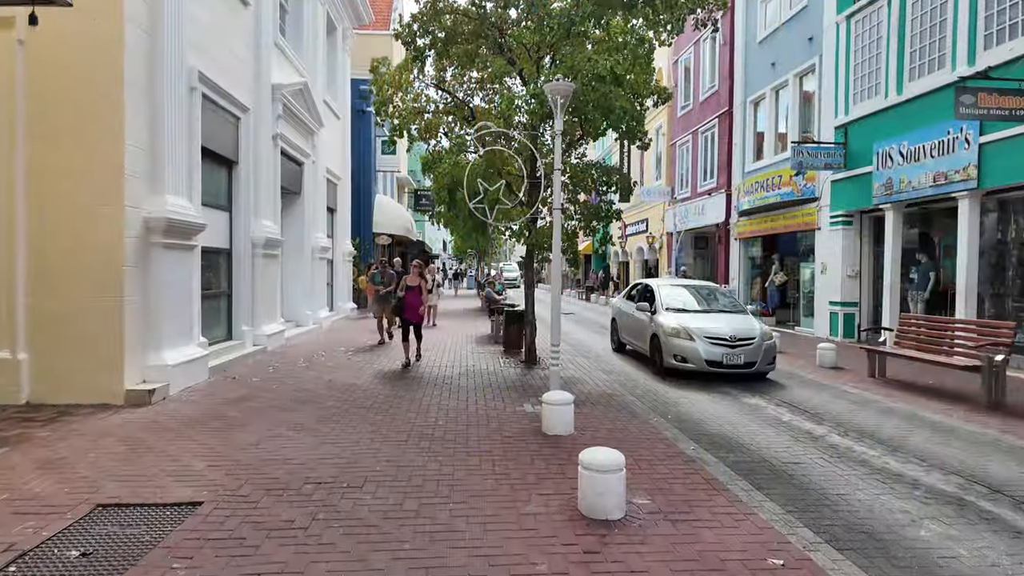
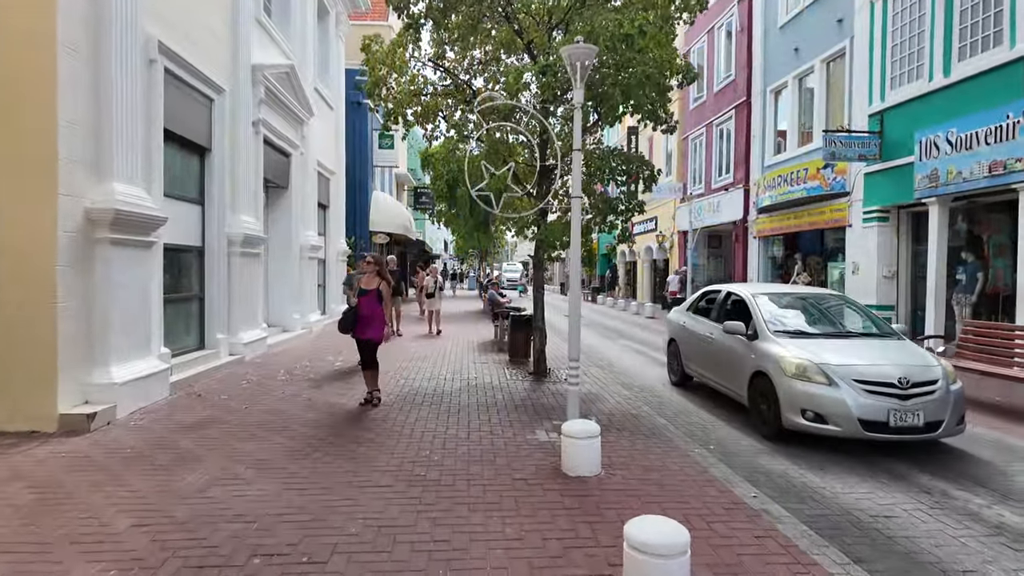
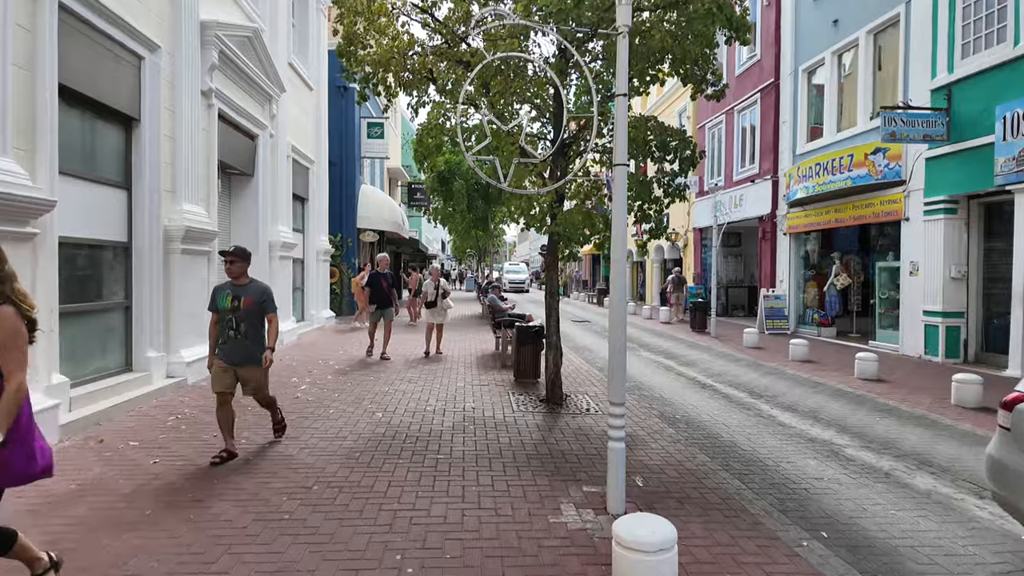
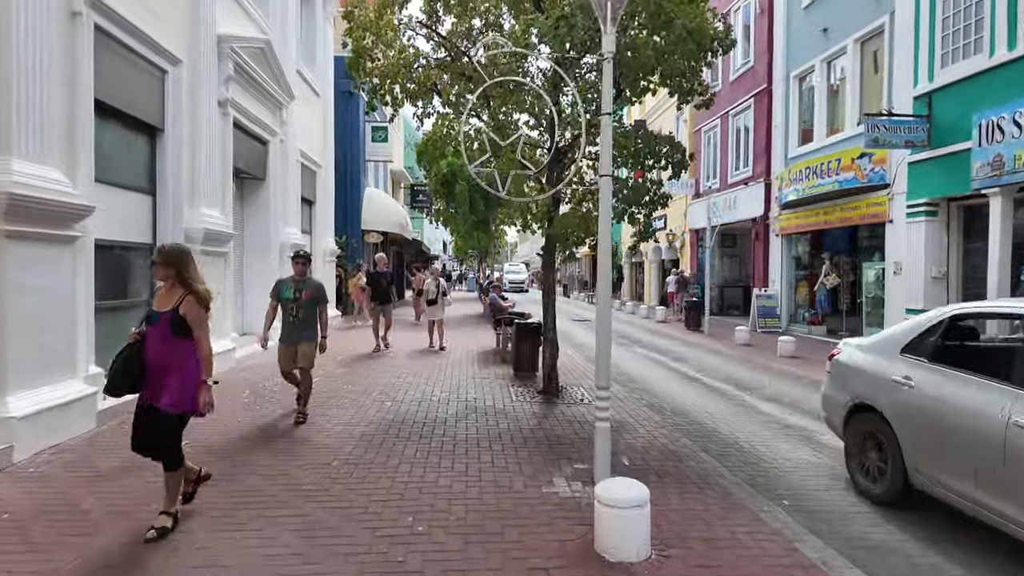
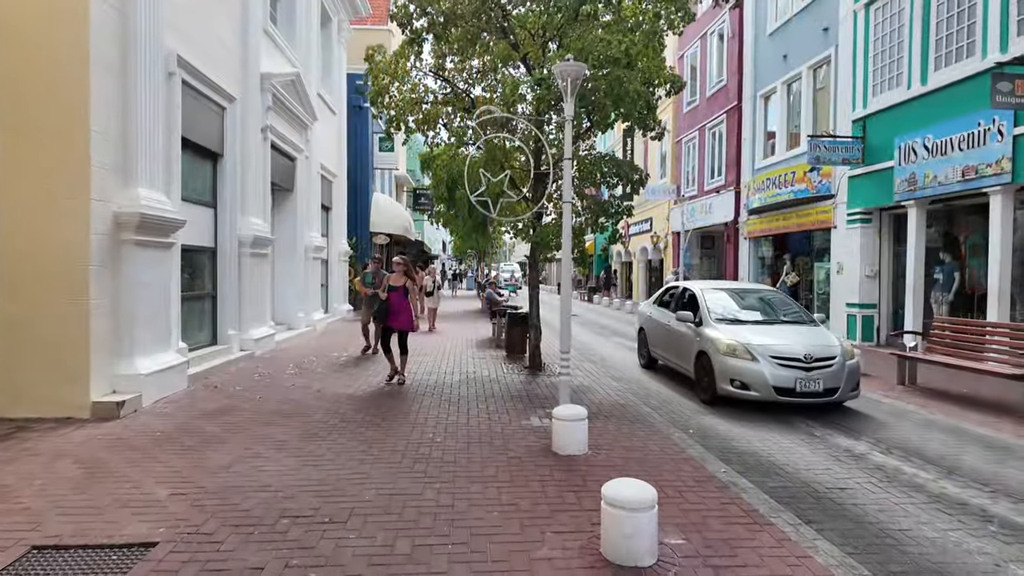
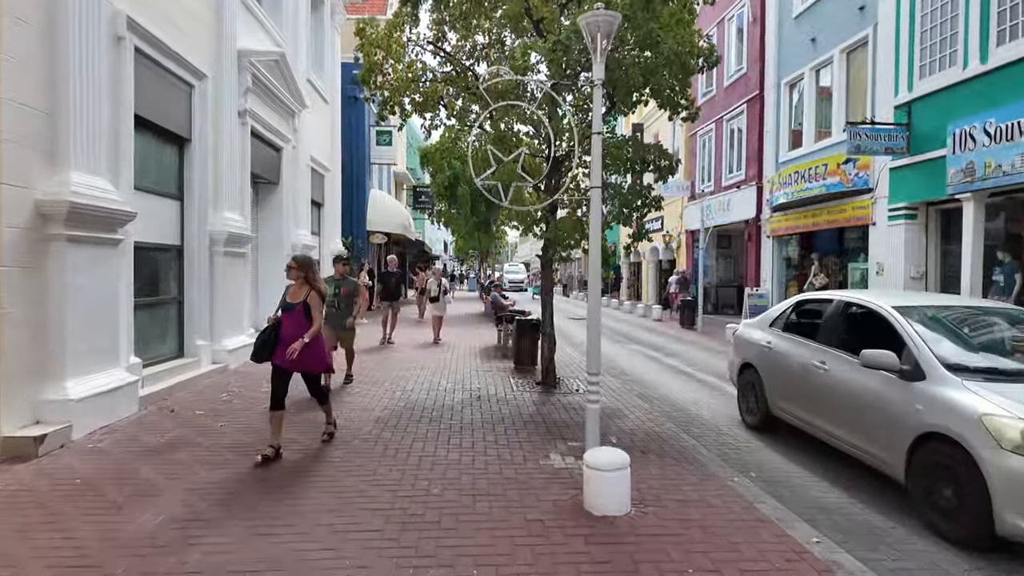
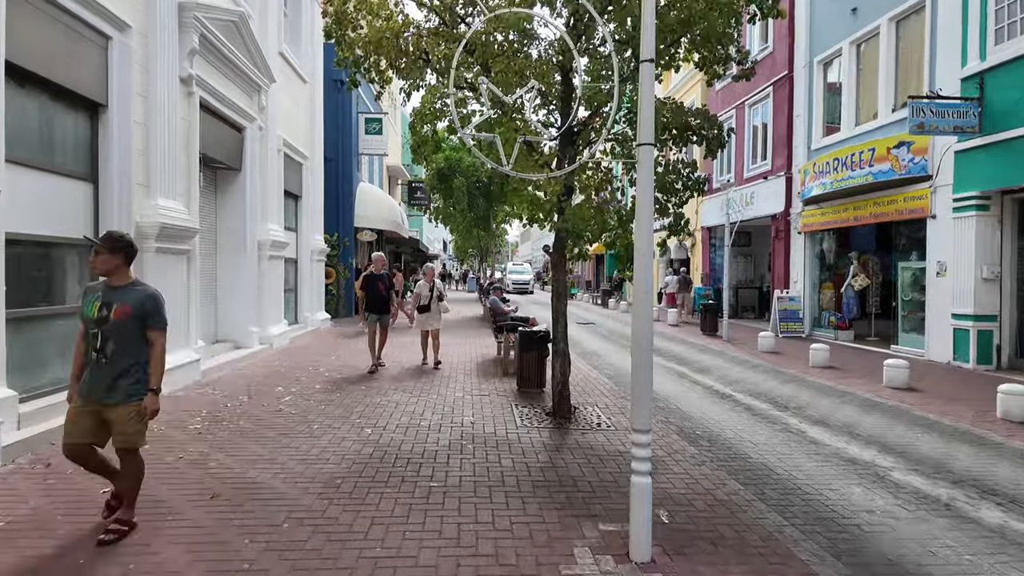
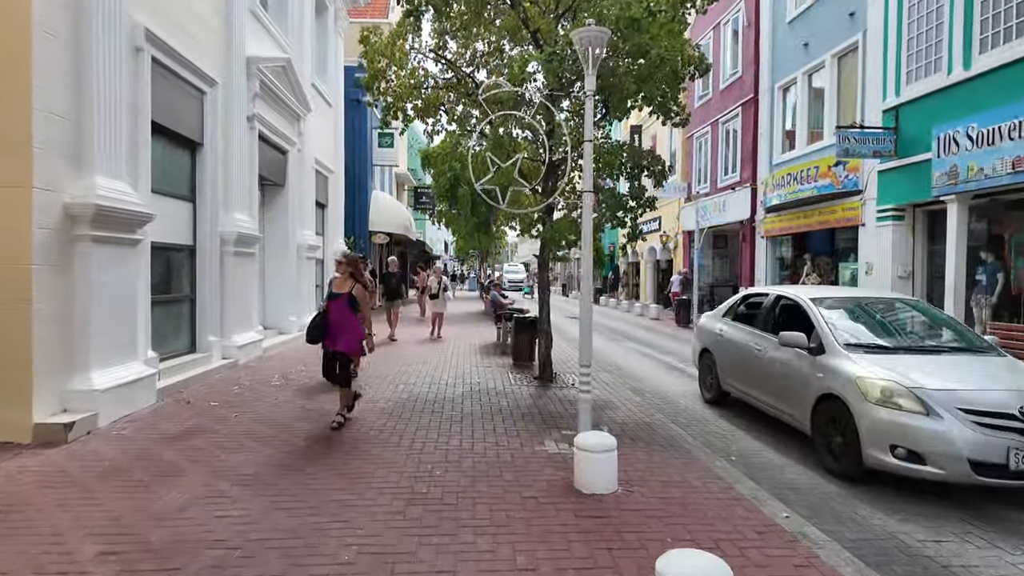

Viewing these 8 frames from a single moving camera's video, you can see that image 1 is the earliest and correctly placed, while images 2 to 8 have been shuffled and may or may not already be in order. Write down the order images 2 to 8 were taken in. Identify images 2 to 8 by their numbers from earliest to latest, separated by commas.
5, 2, 8, 6, 4, 3, 7
